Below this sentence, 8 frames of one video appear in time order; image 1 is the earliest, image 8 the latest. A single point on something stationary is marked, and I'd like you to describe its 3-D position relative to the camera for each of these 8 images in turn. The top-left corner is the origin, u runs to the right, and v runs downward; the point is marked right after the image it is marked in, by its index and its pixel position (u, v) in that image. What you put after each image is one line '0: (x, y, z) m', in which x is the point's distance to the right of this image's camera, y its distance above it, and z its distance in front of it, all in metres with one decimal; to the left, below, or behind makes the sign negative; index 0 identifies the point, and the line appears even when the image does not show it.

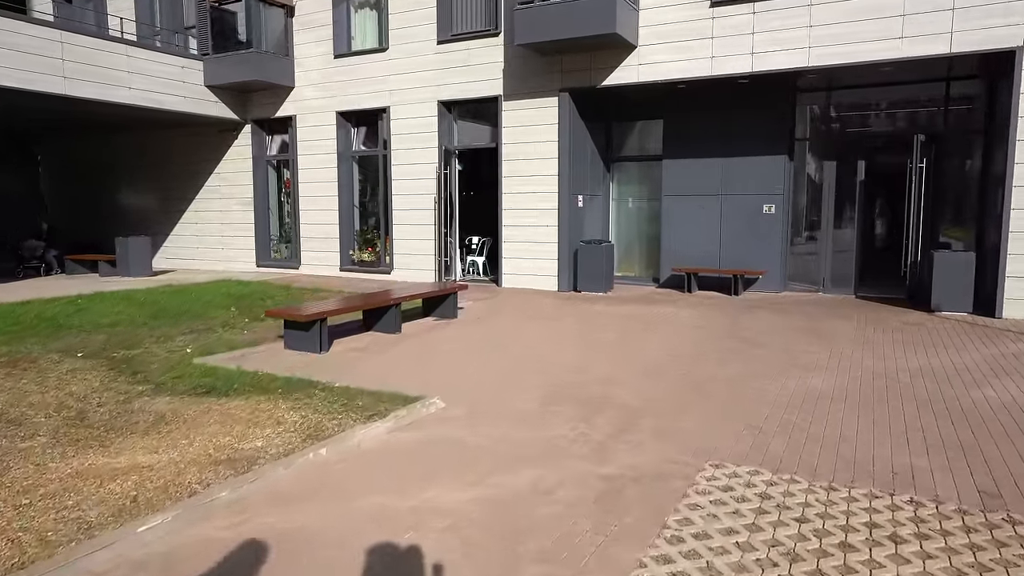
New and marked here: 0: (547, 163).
0: (+0.6, +2.3, +12.5) m
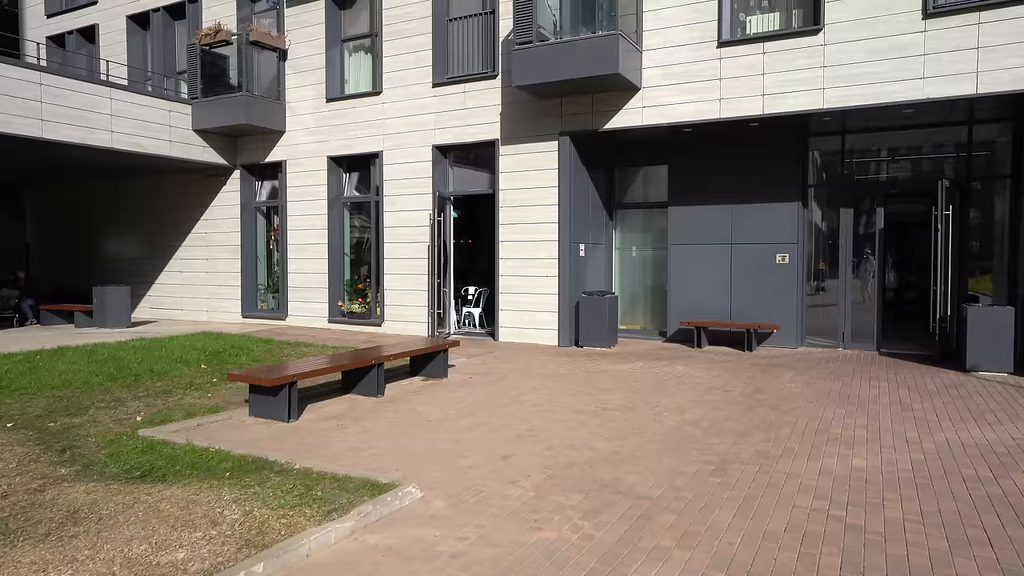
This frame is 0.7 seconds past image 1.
0: (+0.6, +1.3, +11.9) m
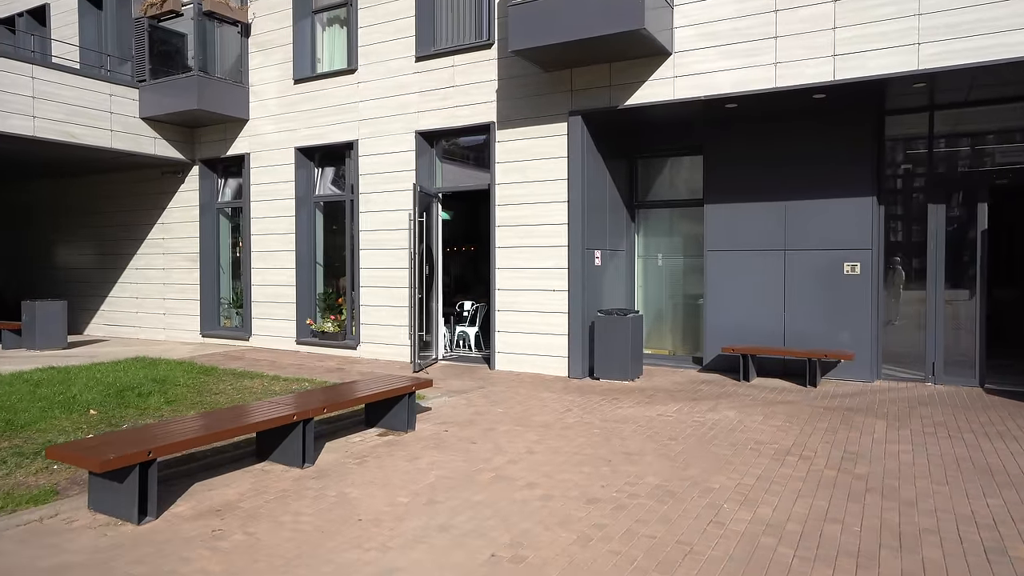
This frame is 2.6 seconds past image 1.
0: (+0.6, +1.1, +9.6) m
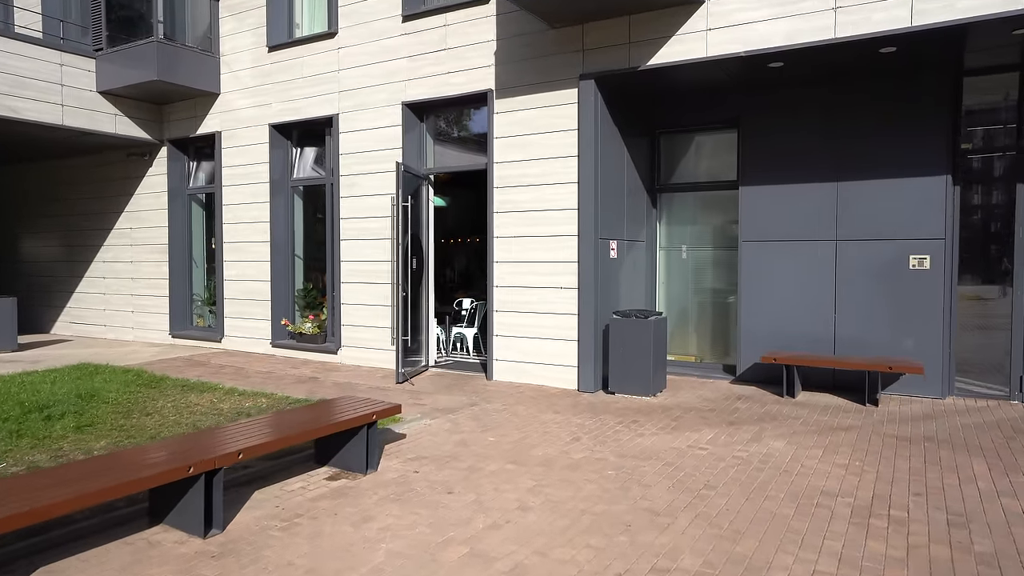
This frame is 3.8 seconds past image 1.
0: (+0.6, +1.2, +8.1) m
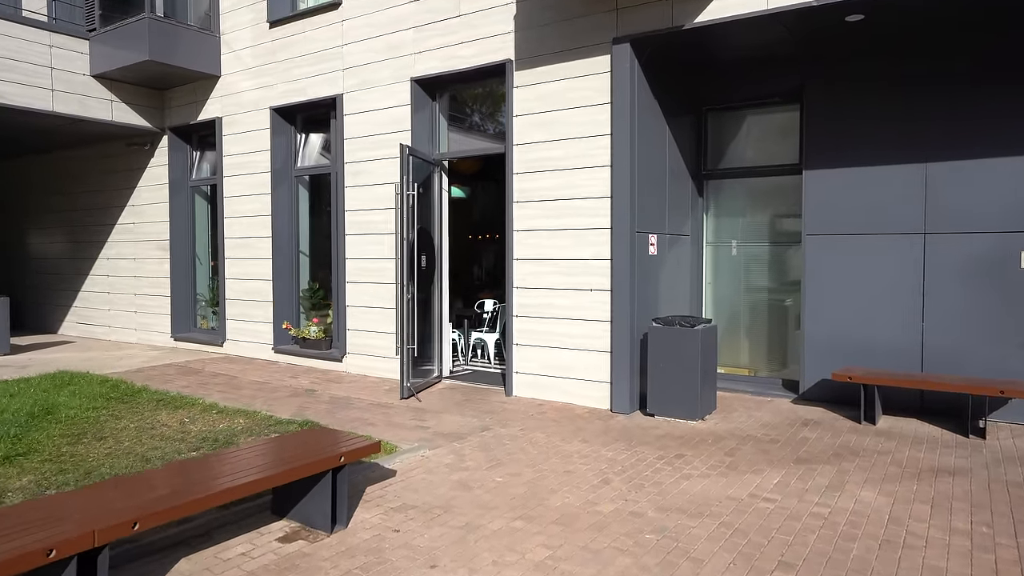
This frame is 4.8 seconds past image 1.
0: (+0.8, +1.1, +6.9) m
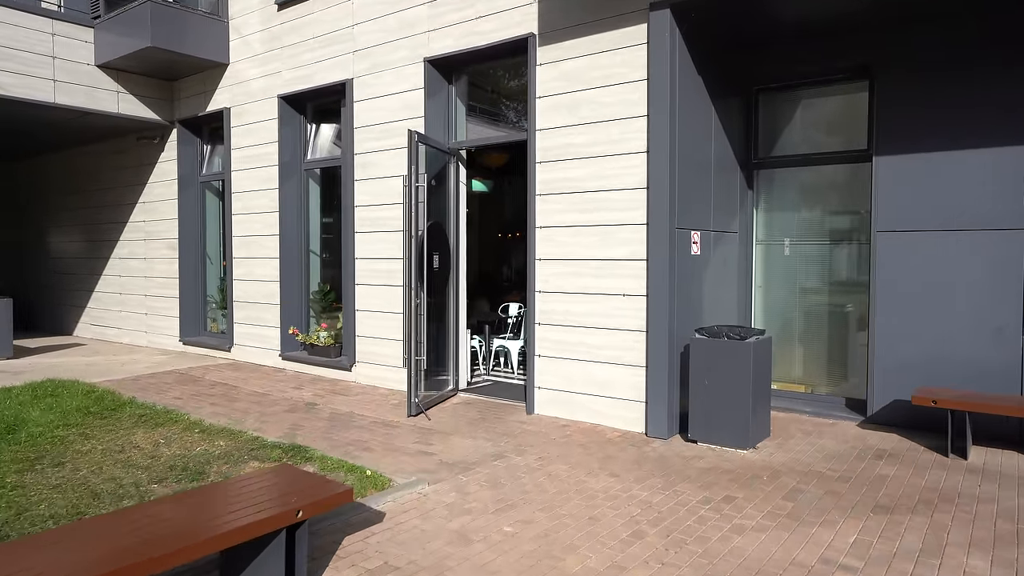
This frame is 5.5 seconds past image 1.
0: (+1.0, +1.1, +6.0) m
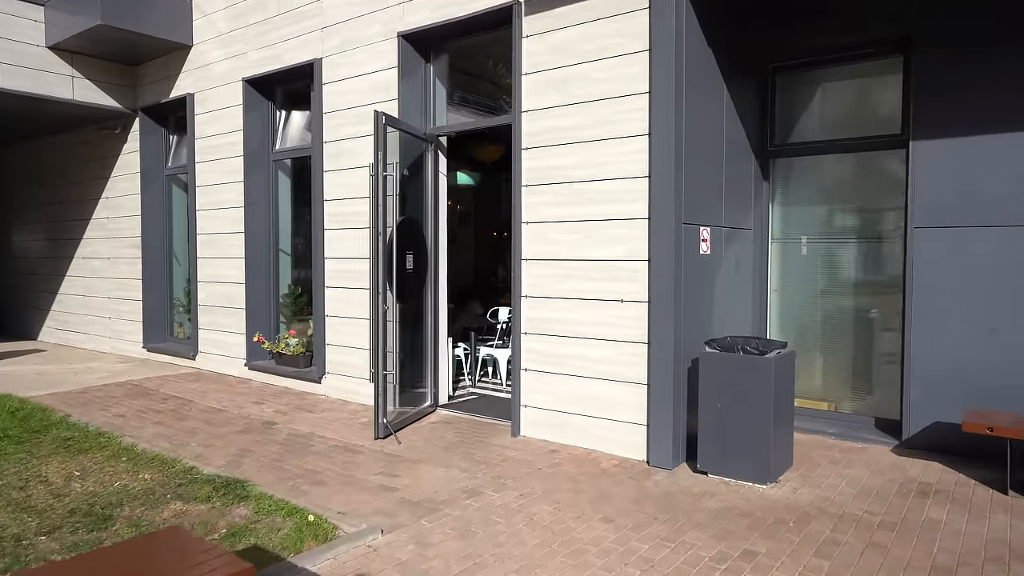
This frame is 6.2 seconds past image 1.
0: (+0.8, +1.1, +5.2) m
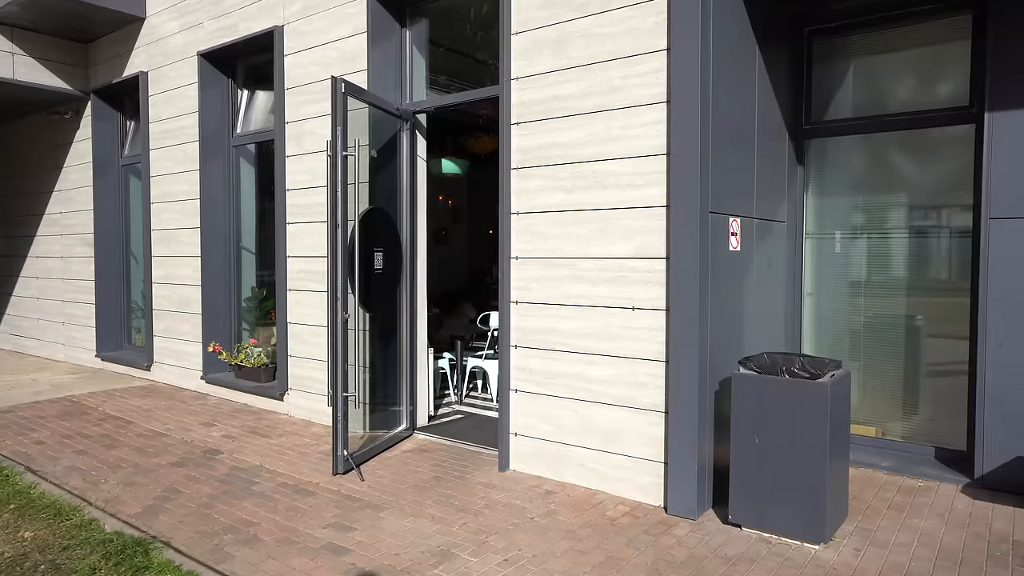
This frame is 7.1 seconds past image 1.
0: (+0.7, +1.0, +4.2) m
